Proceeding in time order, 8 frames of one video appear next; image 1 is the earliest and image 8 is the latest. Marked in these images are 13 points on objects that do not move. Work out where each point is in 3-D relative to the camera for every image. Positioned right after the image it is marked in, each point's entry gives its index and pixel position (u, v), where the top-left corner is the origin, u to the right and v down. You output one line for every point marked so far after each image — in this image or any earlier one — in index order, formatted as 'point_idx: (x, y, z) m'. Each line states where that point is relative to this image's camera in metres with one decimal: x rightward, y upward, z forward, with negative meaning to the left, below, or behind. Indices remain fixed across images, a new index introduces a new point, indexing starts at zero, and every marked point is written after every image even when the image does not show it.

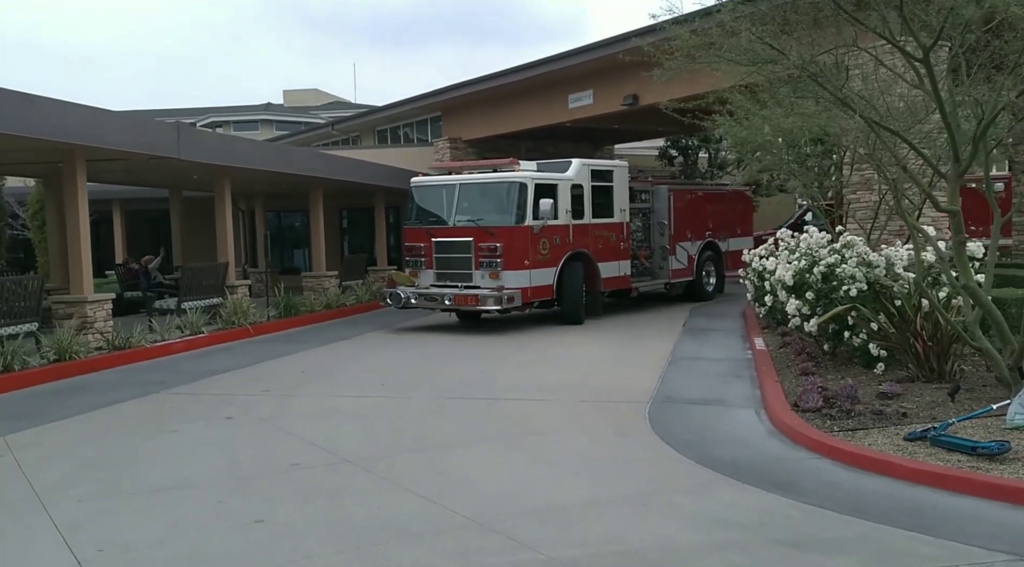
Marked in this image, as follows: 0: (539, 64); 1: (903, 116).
0: (+0.6, +5.0, +19.2) m
1: (+3.8, +1.6, +8.1) m
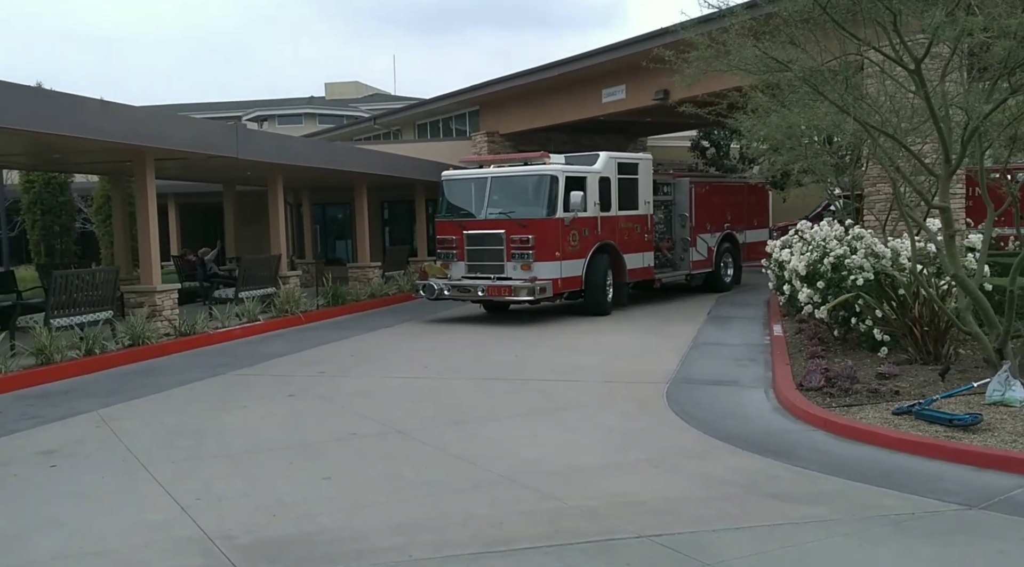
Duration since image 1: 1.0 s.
0: (+1.4, +5.3, +19.9) m
1: (+4.1, +1.7, +8.8) m
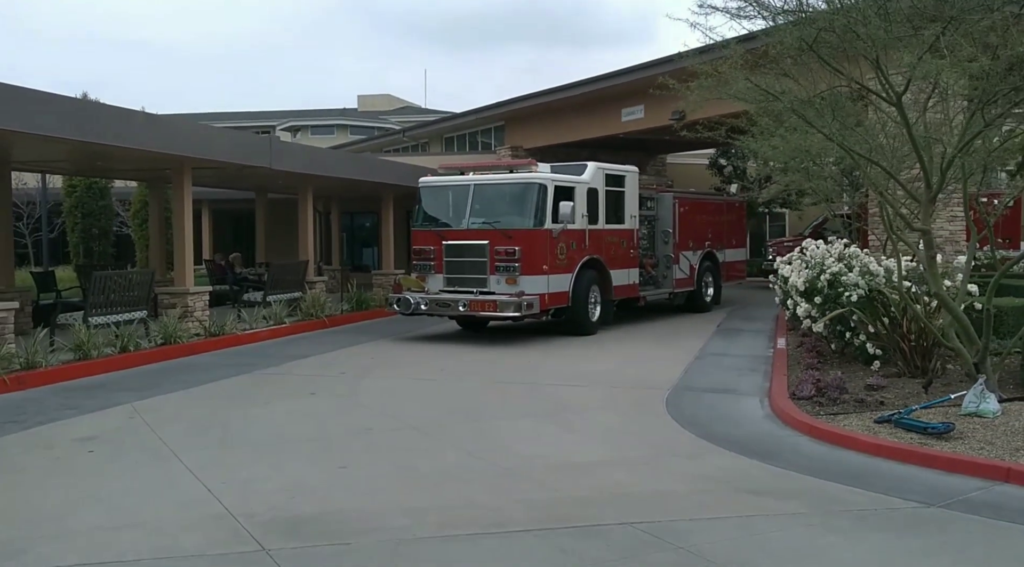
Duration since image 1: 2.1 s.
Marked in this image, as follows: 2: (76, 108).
0: (+1.9, +5.0, +20.5) m
1: (+4.2, +1.5, +9.2) m
2: (-5.8, +2.3, +11.3) m
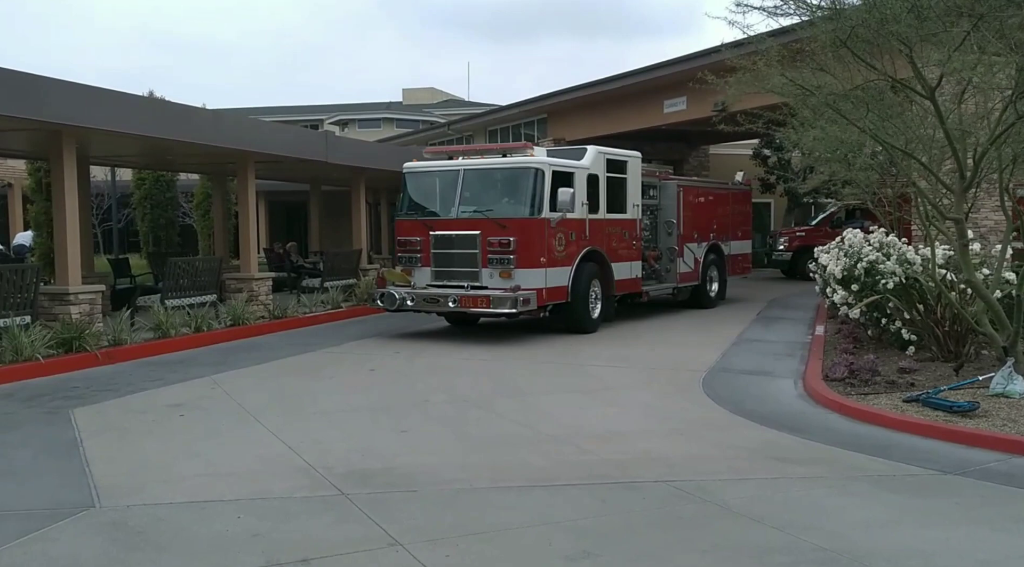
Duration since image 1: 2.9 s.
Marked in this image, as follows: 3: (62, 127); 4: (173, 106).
0: (+3.1, +5.3, +21.0) m
1: (+4.8, +1.7, +9.6) m
2: (-5.1, +2.5, +12.1) m
3: (-5.8, +2.0, +10.9) m
4: (-5.0, +2.6, +12.5) m
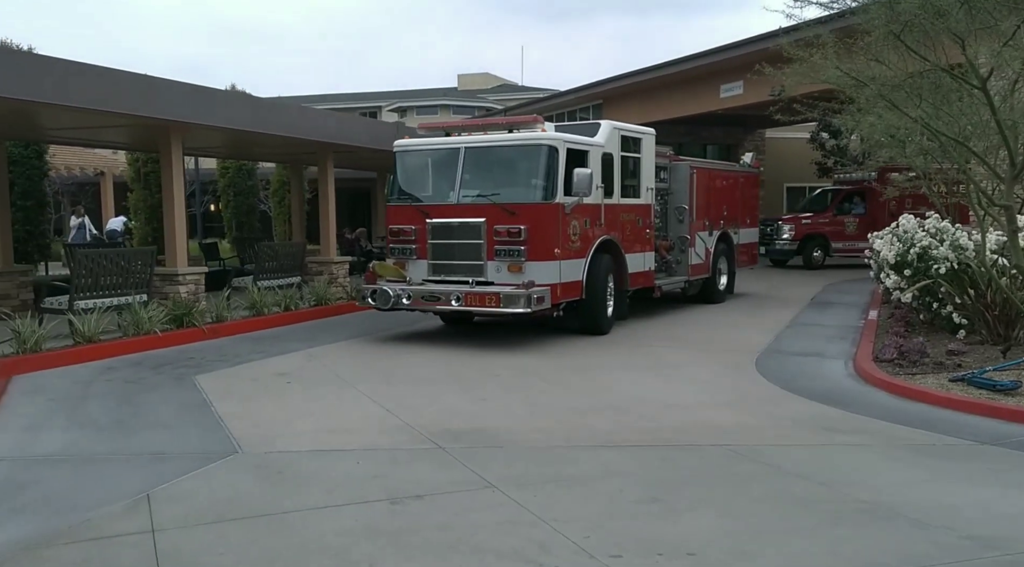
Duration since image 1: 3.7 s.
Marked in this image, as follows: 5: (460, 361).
0: (+4.6, +5.6, +21.4) m
1: (+5.6, +1.8, +10.0) m
2: (-4.1, +2.8, +13.1) m
3: (-4.9, +2.3, +12.0) m
4: (-4.0, +2.9, +13.6) m
5: (-0.6, -1.0, +10.4) m
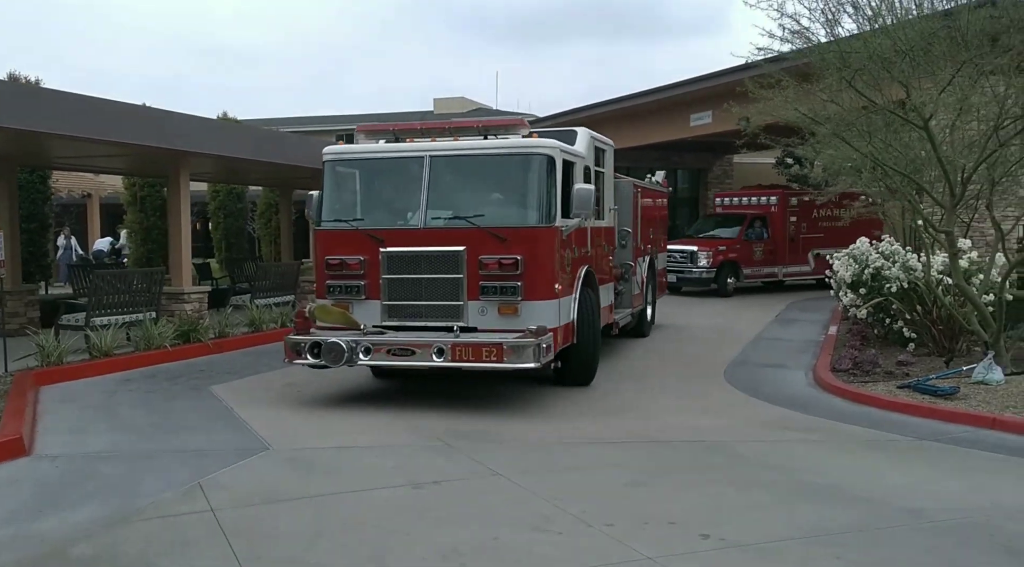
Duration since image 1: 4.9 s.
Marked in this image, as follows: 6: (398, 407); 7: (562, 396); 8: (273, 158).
0: (+4.1, +5.2, +22.5) m
1: (+5.4, +1.6, +11.1) m
2: (-4.4, +2.5, +13.9) m
3: (-5.1, +2.0, +12.7) m
4: (-4.2, +2.6, +14.3) m
5: (-0.8, -1.2, +11.2) m
6: (-1.2, -1.3, +8.7) m
7: (+0.6, -1.3, +9.8) m
8: (-4.1, +2.2, +14.6) m
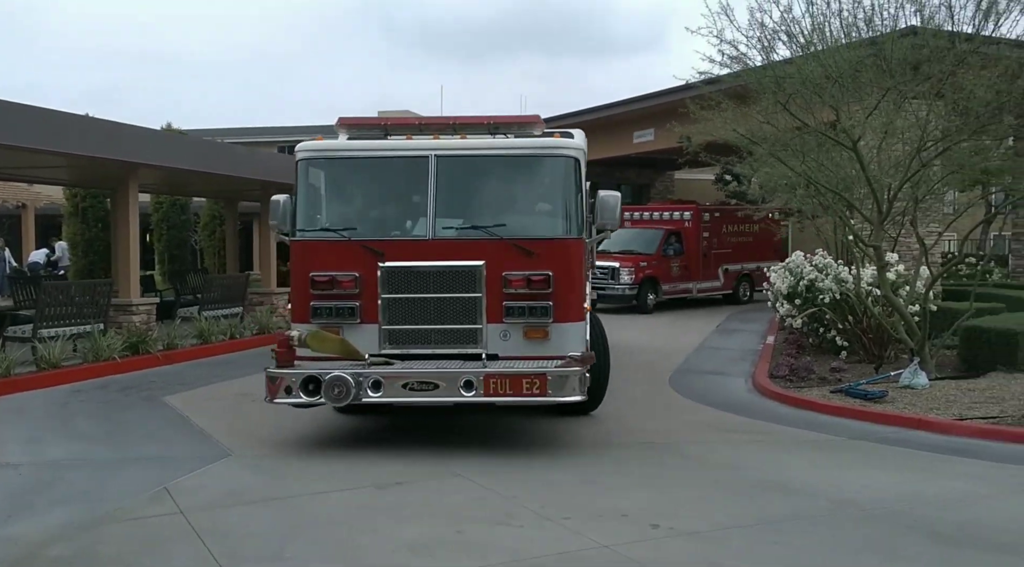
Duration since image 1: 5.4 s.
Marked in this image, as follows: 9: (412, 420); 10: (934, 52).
0: (+2.7, +4.8, +23.1) m
1: (+4.8, +1.4, +11.7) m
2: (-5.2, +2.3, +13.9) m
3: (-5.8, +1.8, +12.6) m
4: (-5.1, +2.4, +14.3) m
5: (-1.4, -1.4, +11.4) m
6: (-1.7, -1.4, +8.9) m
7: (0.0, -1.4, +10.1) m
8: (-5.0, +2.0, +14.6) m
9: (-1.1, -1.4, +8.7) m
10: (+5.1, +2.8, +10.2) m
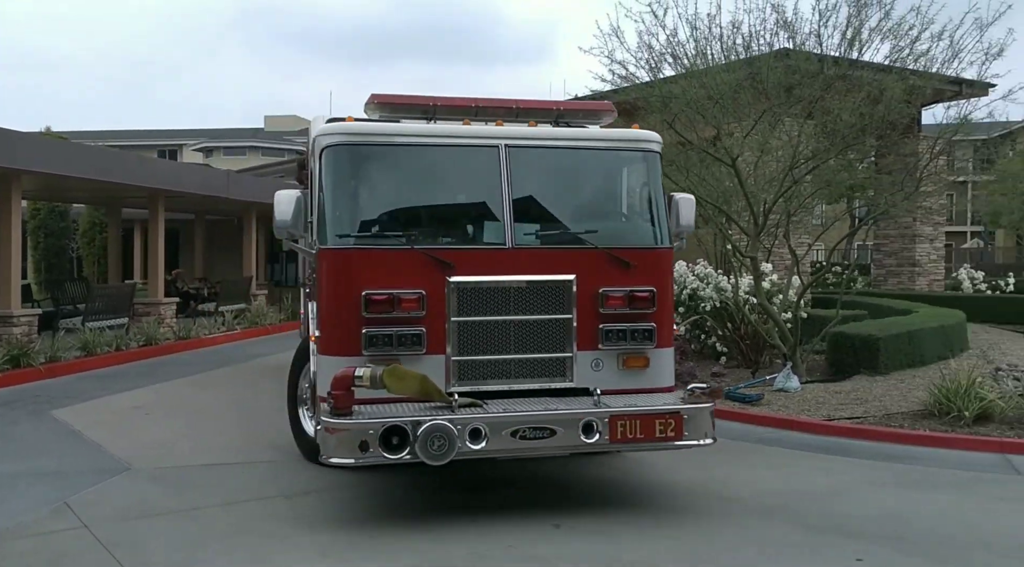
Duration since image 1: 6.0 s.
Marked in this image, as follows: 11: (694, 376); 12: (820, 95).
0: (-0.2, +4.6, +23.6) m
1: (+3.3, +1.3, +12.5) m
2: (-6.8, +2.2, +13.4) m
3: (-7.3, +1.7, +12.1) m
4: (-6.8, +2.2, +13.8) m
5: (-2.8, -1.5, +11.4) m
6: (-2.7, -1.5, +8.9) m
7: (-1.2, -1.6, +10.3) m
8: (-6.7, +1.8, +14.1) m
9: (-2.1, -1.5, +8.7) m
10: (+3.8, +2.7, +11.0) m
11: (+2.6, -1.3, +12.1) m
12: (+3.9, +2.4, +10.9) m
